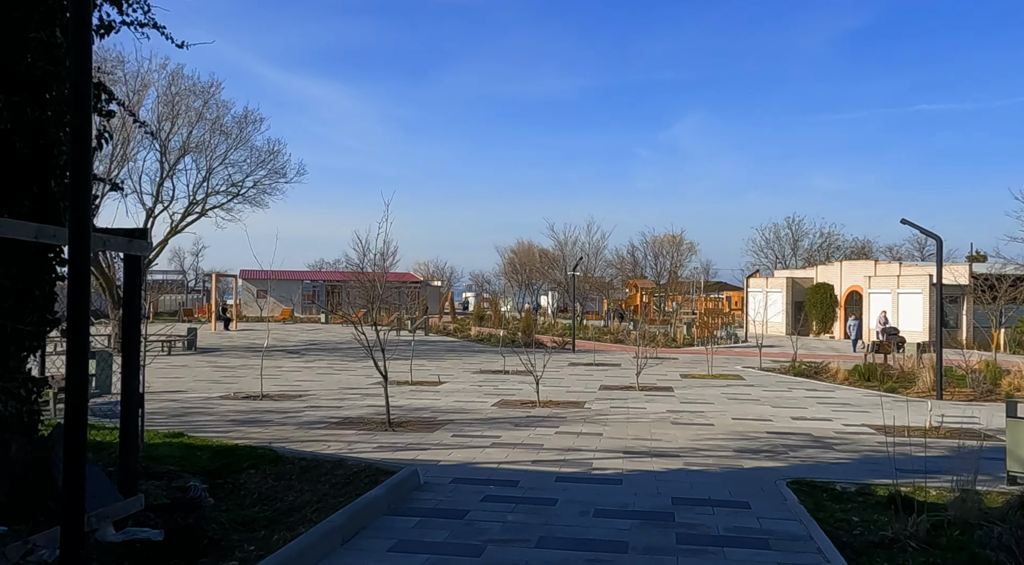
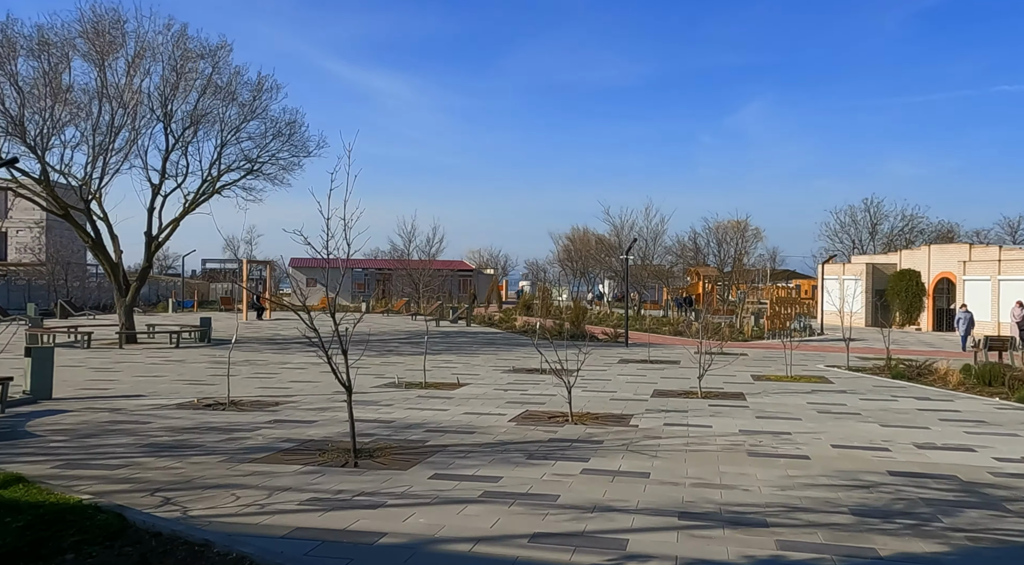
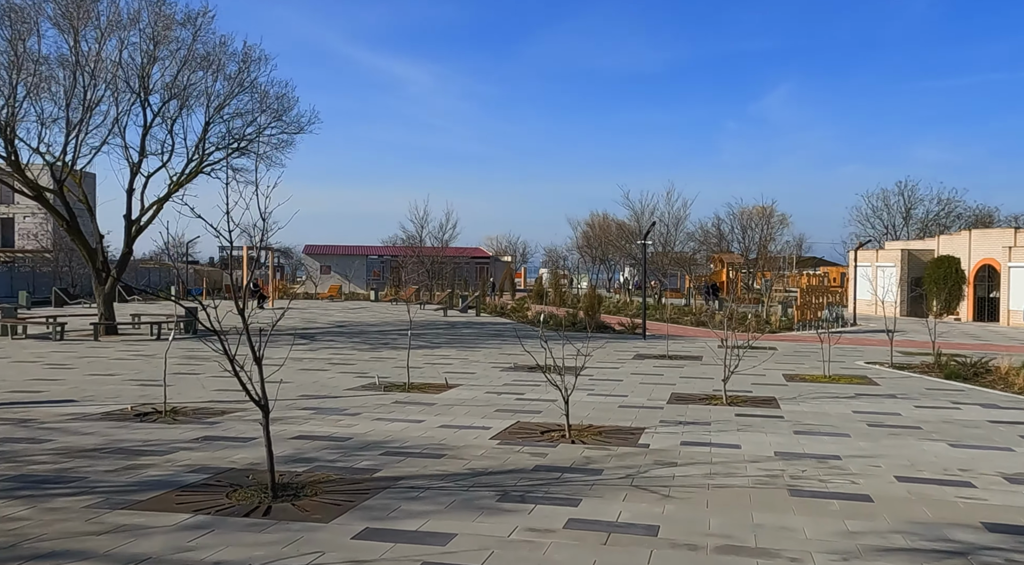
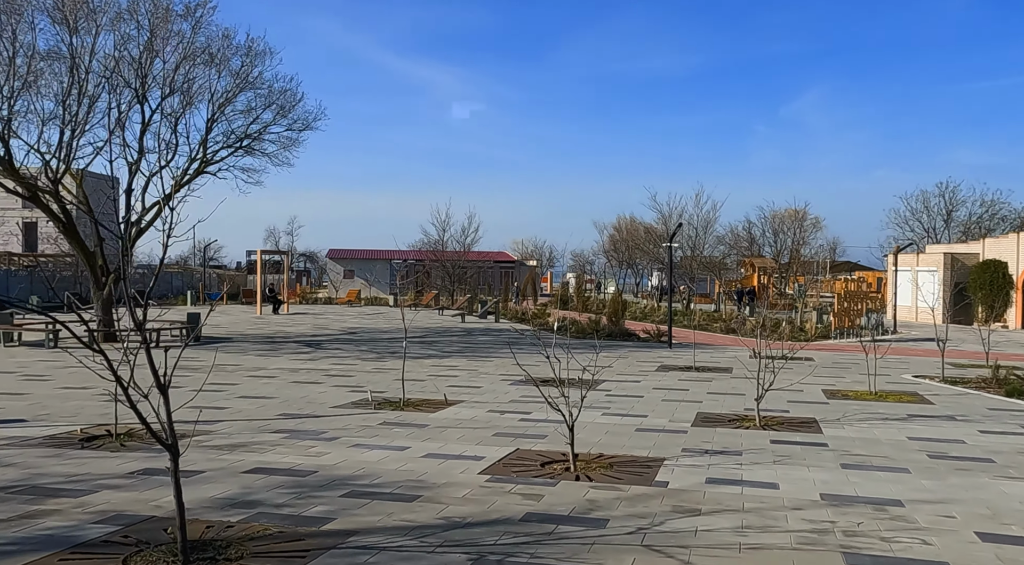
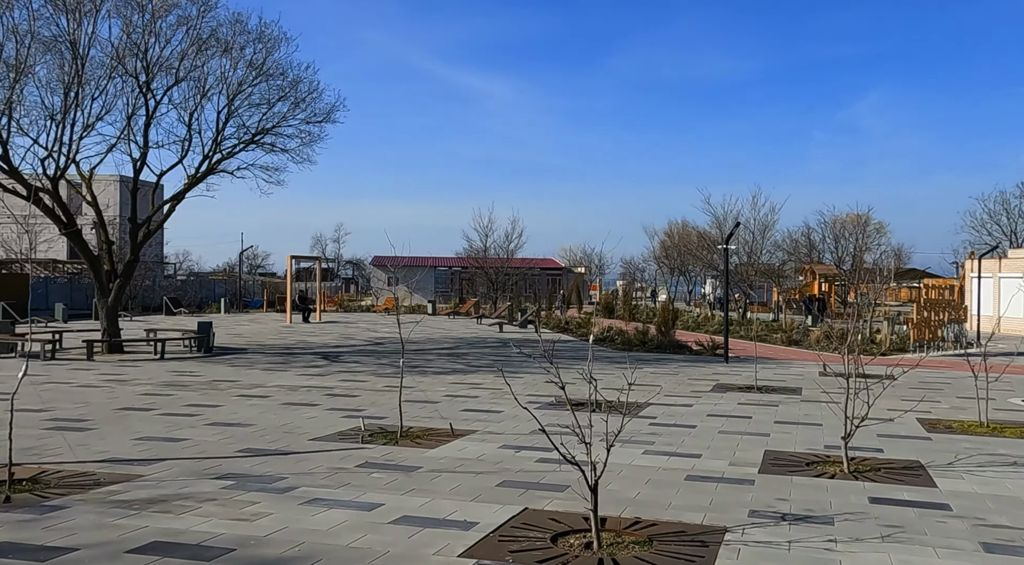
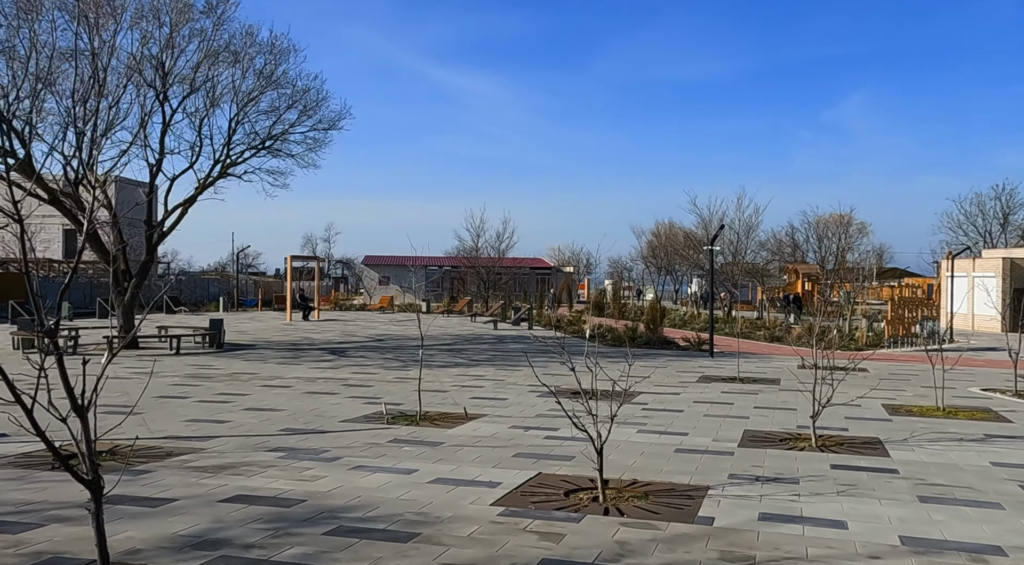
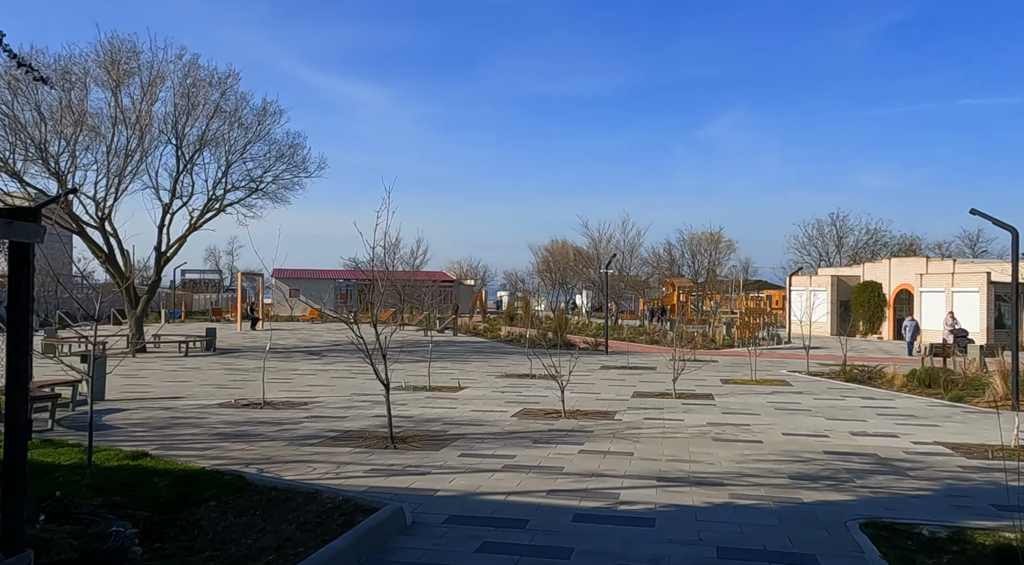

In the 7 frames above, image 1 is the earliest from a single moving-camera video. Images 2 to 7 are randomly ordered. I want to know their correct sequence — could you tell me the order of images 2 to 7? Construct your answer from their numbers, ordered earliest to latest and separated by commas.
7, 2, 3, 4, 6, 5
